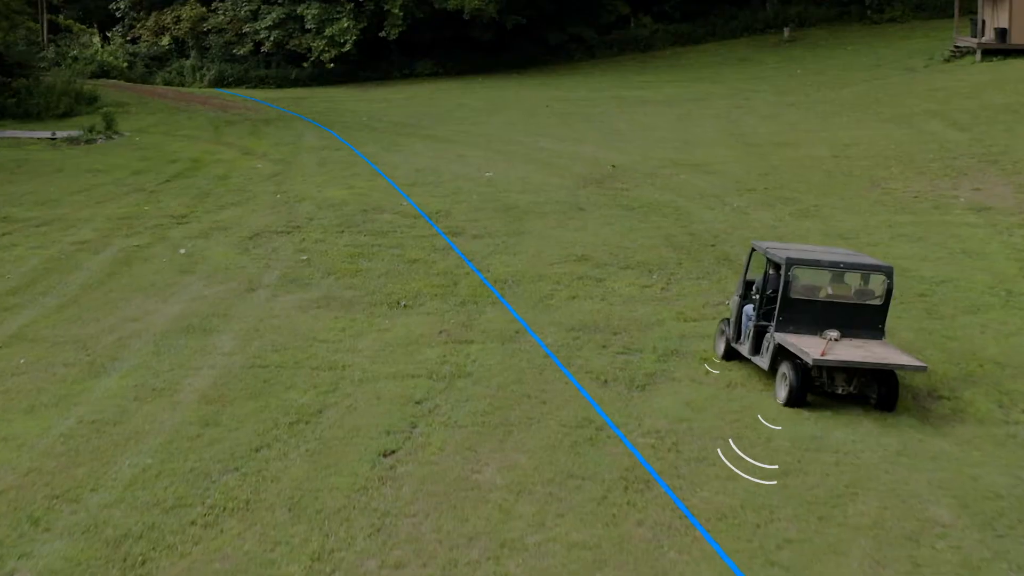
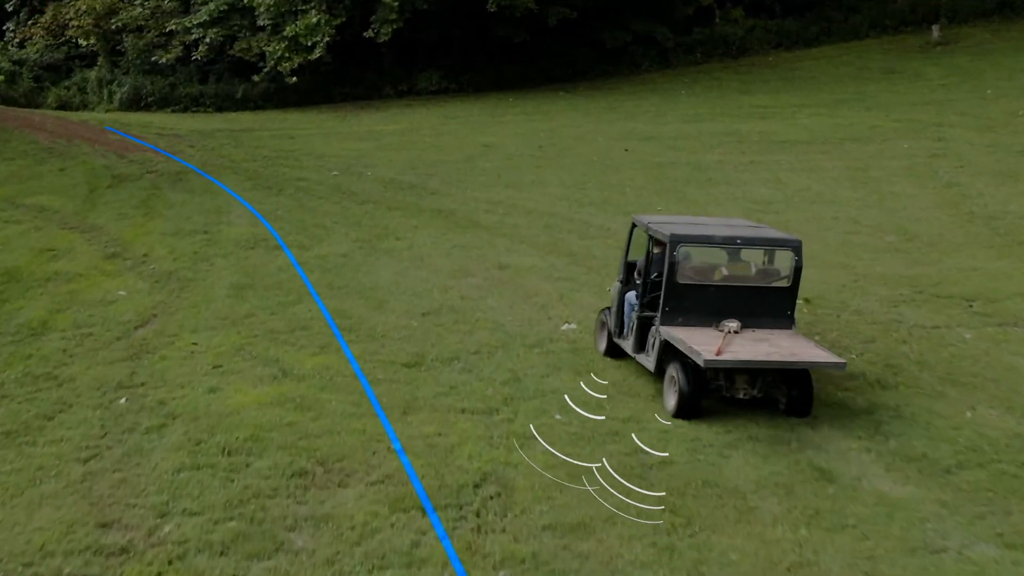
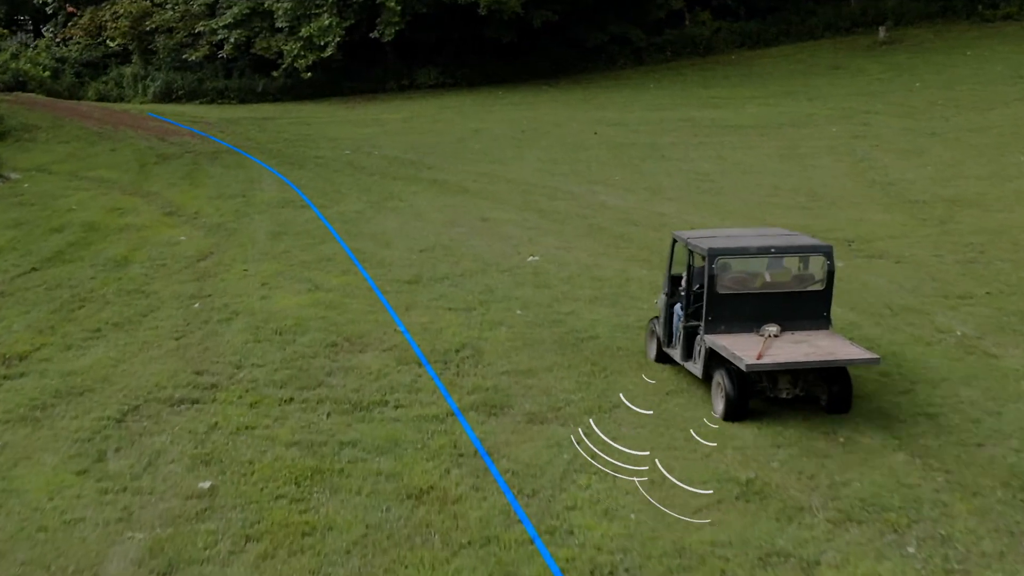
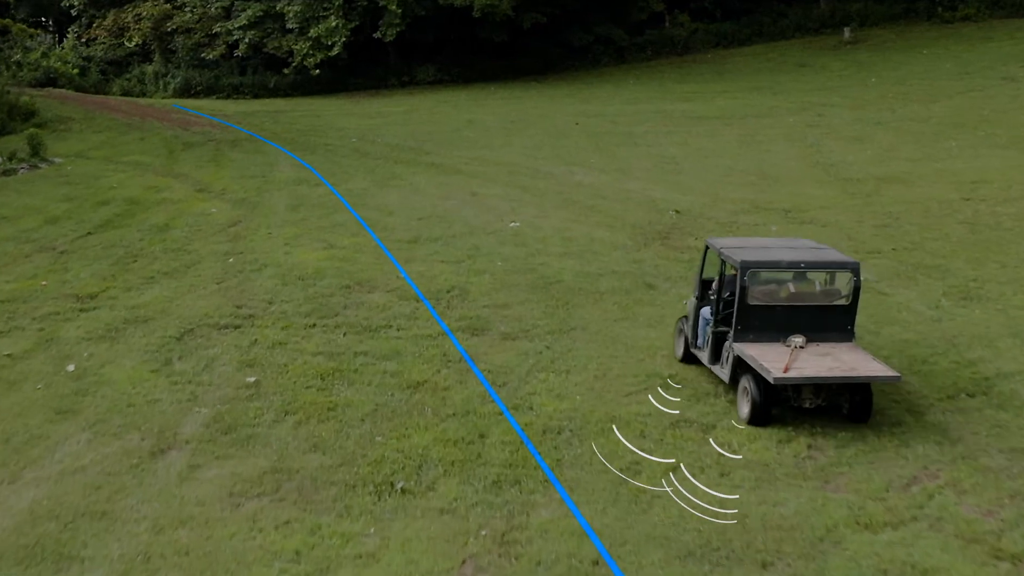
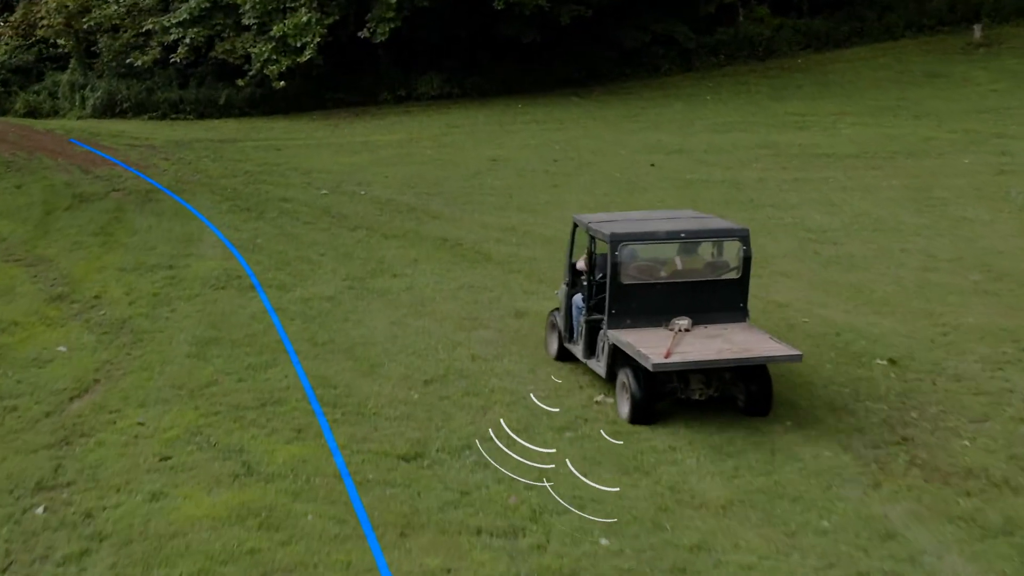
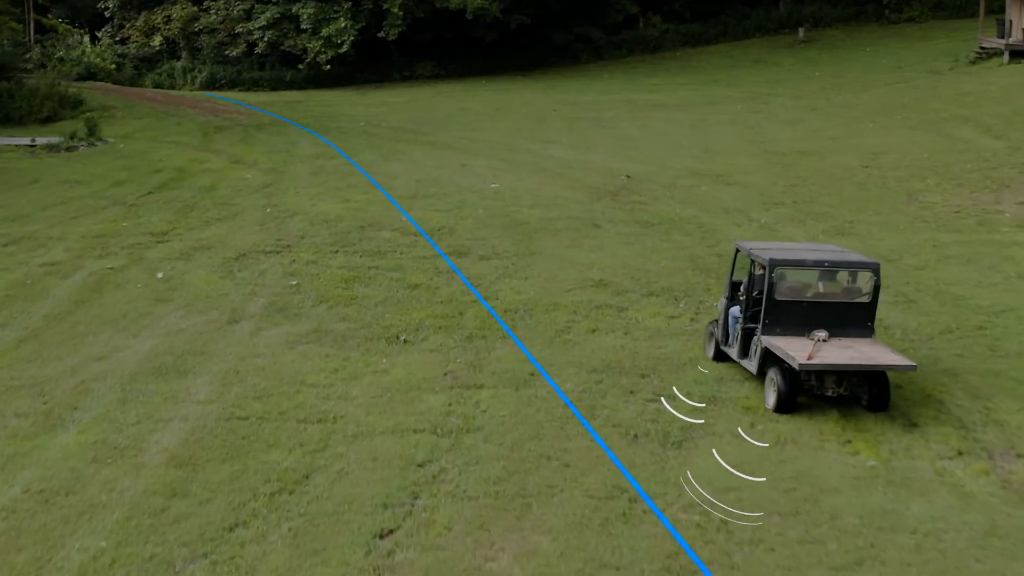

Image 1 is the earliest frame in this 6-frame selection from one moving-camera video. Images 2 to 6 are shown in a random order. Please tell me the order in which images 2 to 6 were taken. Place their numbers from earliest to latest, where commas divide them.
6, 4, 3, 2, 5
